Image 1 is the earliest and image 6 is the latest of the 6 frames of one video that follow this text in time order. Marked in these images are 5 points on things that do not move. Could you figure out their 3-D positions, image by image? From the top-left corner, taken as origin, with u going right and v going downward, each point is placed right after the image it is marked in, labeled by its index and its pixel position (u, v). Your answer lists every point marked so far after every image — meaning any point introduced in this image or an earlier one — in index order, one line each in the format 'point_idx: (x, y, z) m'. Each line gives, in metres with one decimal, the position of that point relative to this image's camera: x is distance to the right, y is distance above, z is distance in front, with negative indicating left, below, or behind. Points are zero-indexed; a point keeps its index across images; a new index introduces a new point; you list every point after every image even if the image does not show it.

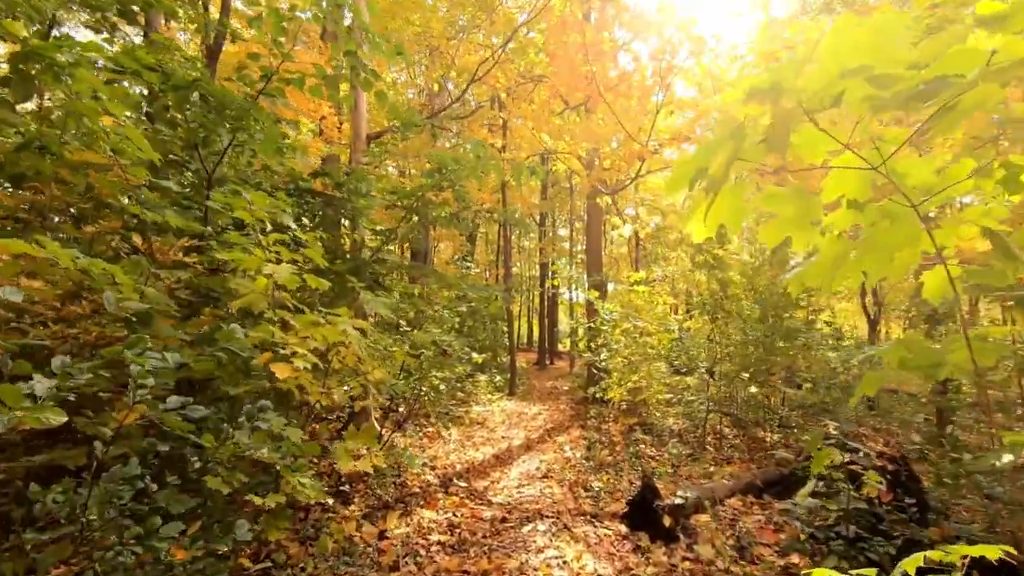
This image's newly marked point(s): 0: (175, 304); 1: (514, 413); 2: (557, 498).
0: (-1.7, -0.1, +2.7) m
1: (0.0, -2.0, +8.4) m
2: (+0.4, -1.7, +4.3) m
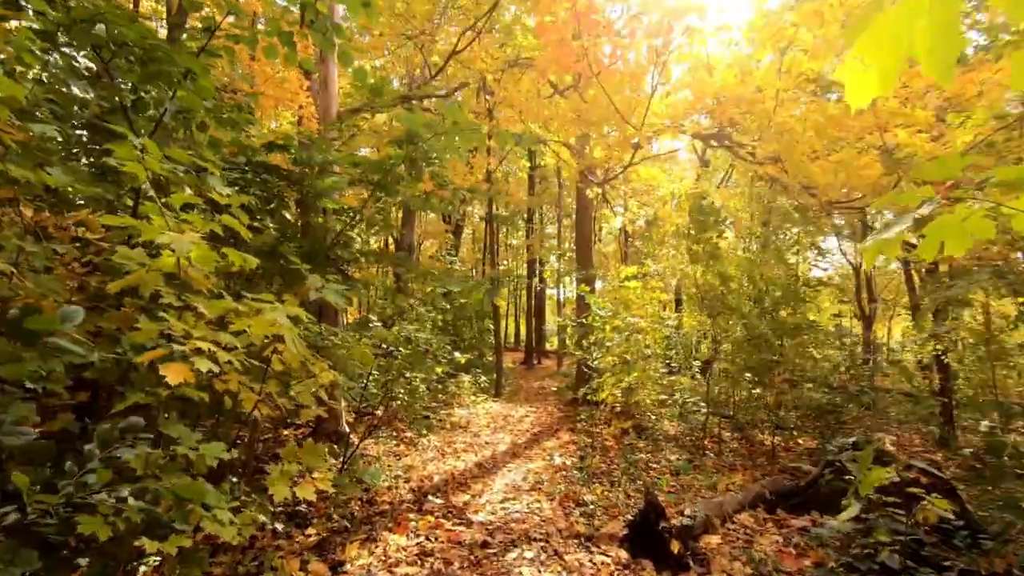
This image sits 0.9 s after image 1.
0: (-1.8, 0.0, +2.1) m
1: (-0.2, -1.9, +7.9) m
2: (+0.2, -1.6, +3.8) m
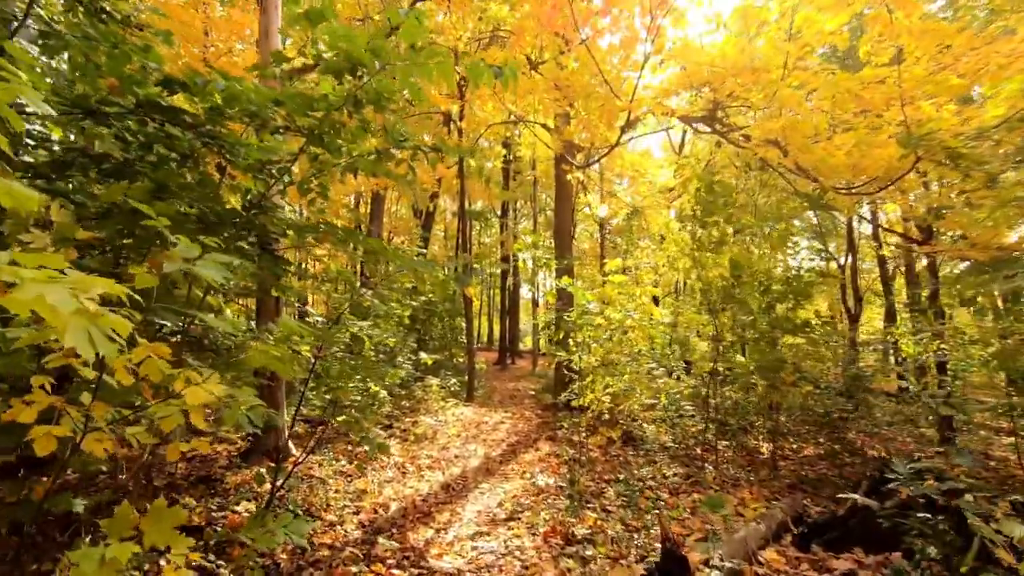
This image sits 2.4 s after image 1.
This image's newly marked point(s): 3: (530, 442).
0: (-1.8, +0.1, +1.3) m
1: (-0.6, -1.8, +7.2) m
2: (+0.1, -1.5, +3.0) m
3: (+0.2, -1.8, +6.2) m
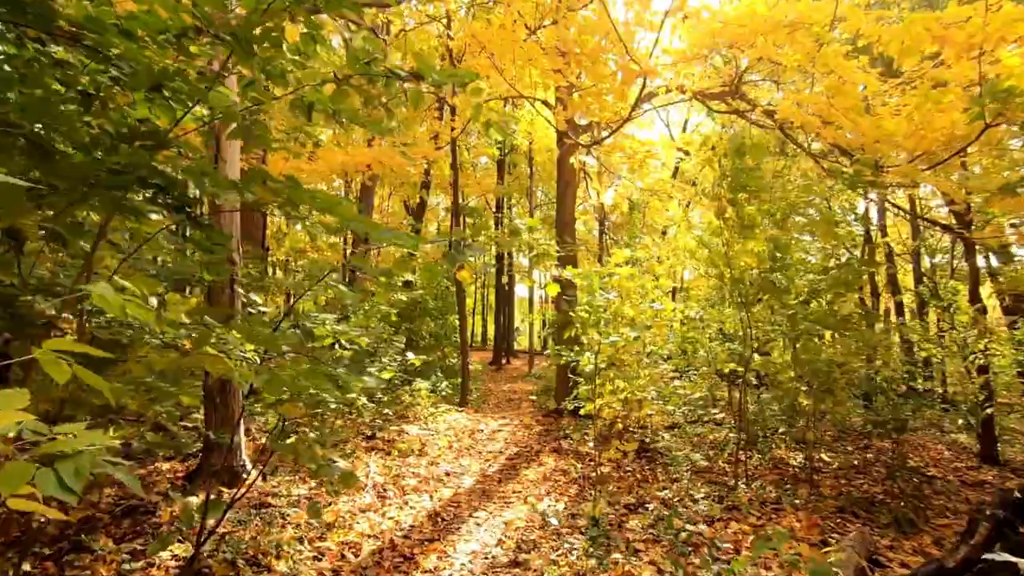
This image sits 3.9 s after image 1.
0: (-1.8, +0.2, +0.5) m
1: (-0.6, -1.7, +6.4) m
2: (+0.1, -1.4, +2.3) m
3: (+0.2, -1.7, +5.4) m
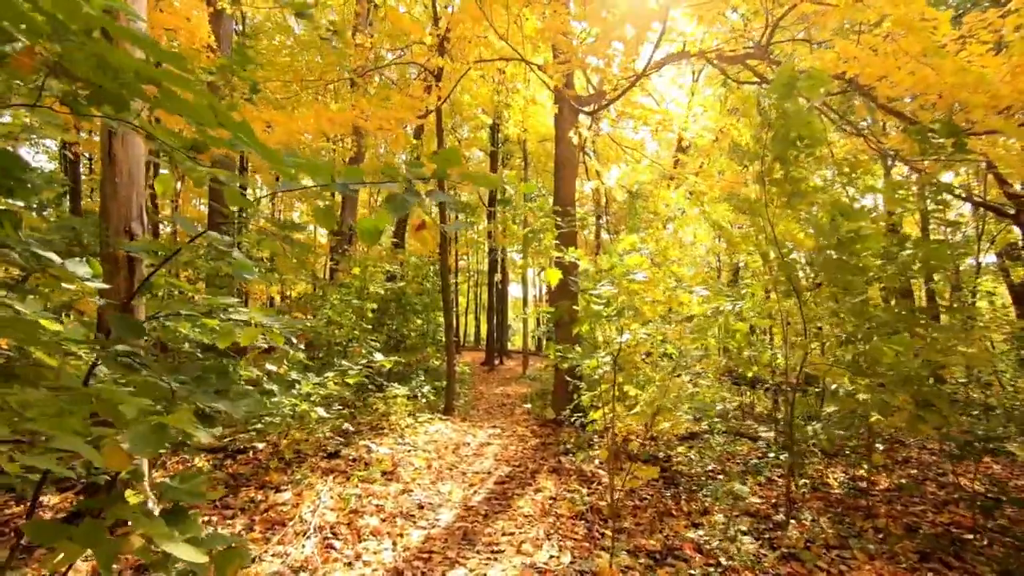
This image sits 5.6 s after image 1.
0: (-1.8, +0.3, -0.4) m
1: (-0.7, -1.6, +5.5) m
2: (+0.1, -1.3, +1.4) m
3: (+0.1, -1.6, +4.5) m
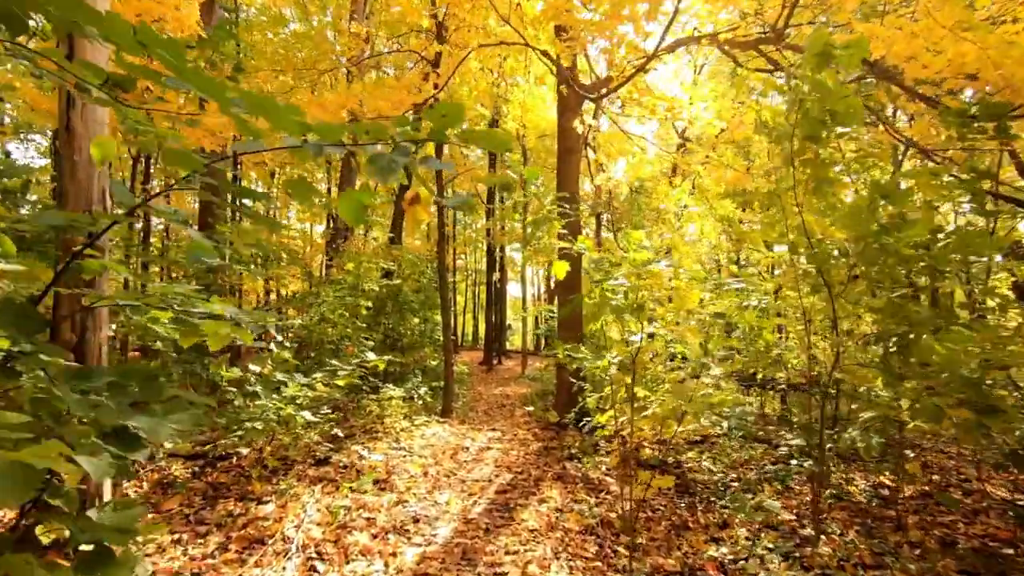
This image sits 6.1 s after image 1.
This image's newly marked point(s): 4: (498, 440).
0: (-1.7, +0.3, -0.7) m
1: (-0.6, -1.6, +5.2) m
2: (+0.1, -1.3, +1.1) m
3: (+0.1, -1.5, +4.2) m
4: (-0.2, -1.7, +5.8) m
